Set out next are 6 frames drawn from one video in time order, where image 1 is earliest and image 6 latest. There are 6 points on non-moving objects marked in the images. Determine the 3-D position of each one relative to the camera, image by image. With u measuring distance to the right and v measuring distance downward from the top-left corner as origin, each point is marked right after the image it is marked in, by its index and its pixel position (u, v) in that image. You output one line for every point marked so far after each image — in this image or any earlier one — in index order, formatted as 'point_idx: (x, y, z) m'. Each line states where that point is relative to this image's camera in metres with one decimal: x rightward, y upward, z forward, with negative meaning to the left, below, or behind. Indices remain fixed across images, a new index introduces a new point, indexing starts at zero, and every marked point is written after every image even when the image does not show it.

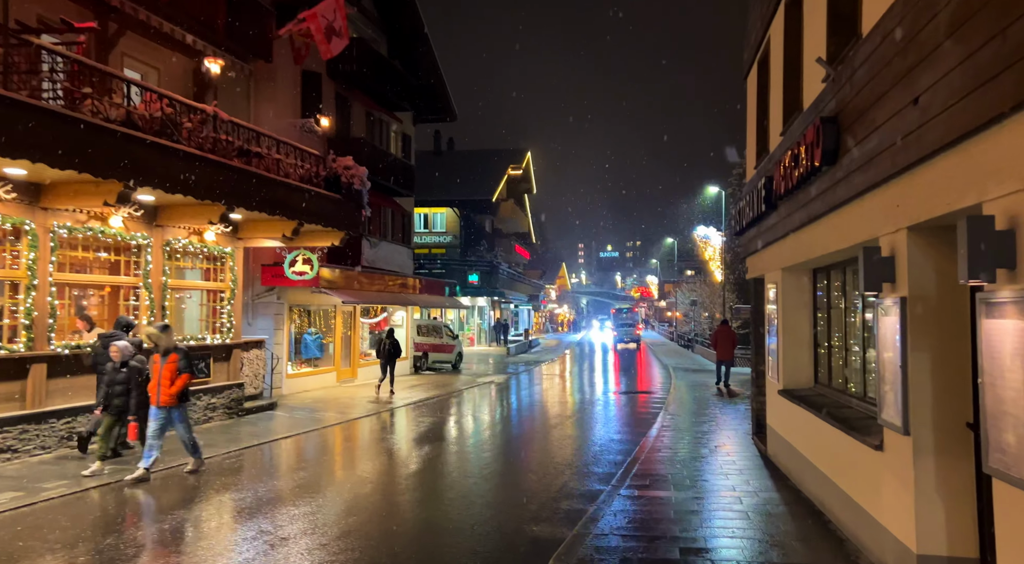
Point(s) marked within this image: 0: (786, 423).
0: (+3.5, -1.8, +8.6) m
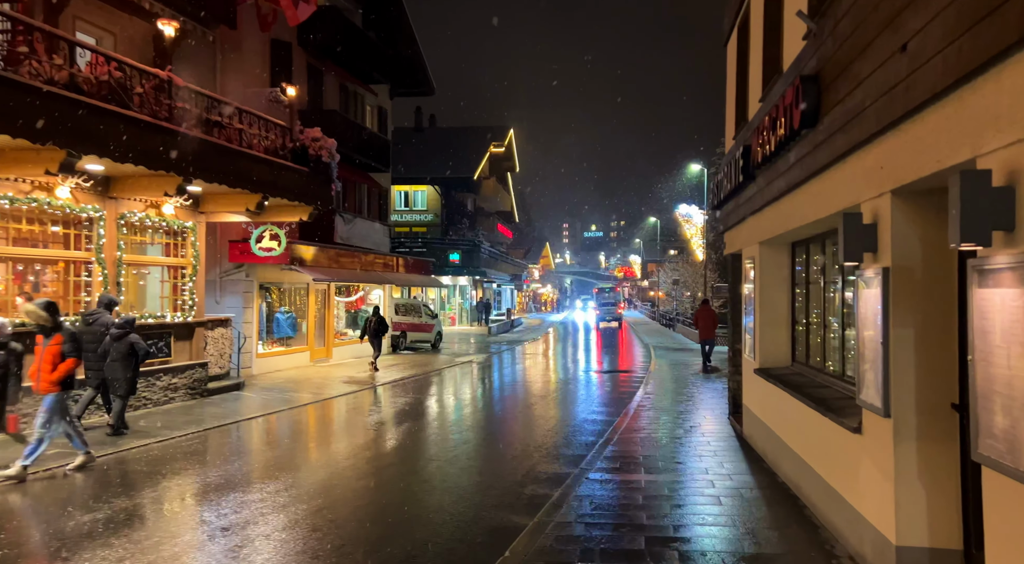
0: (+3.1, -1.5, +8.3) m
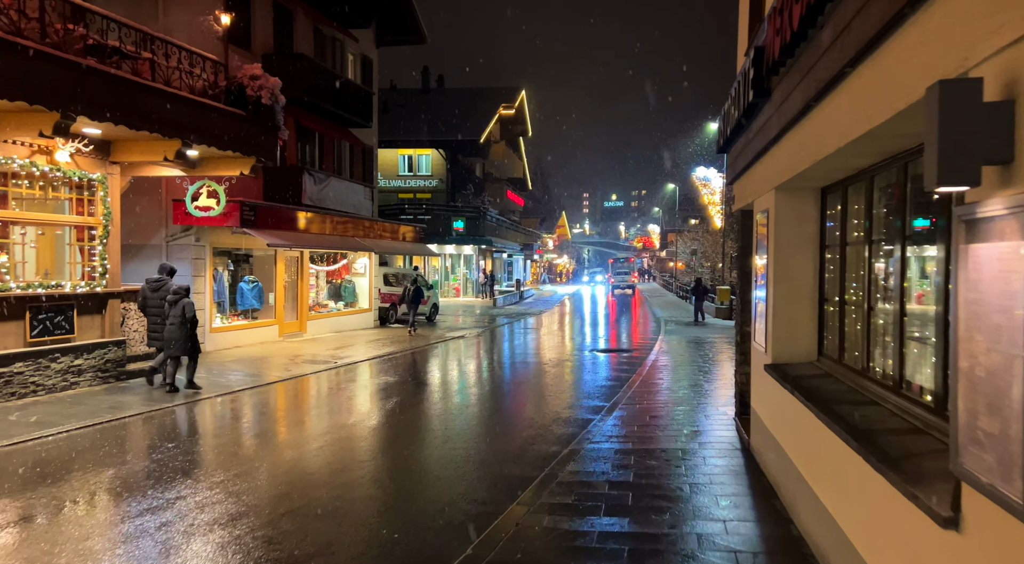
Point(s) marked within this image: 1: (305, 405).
0: (+2.3, -1.1, +6.0) m
1: (-3.4, -2.2, +12.6) m
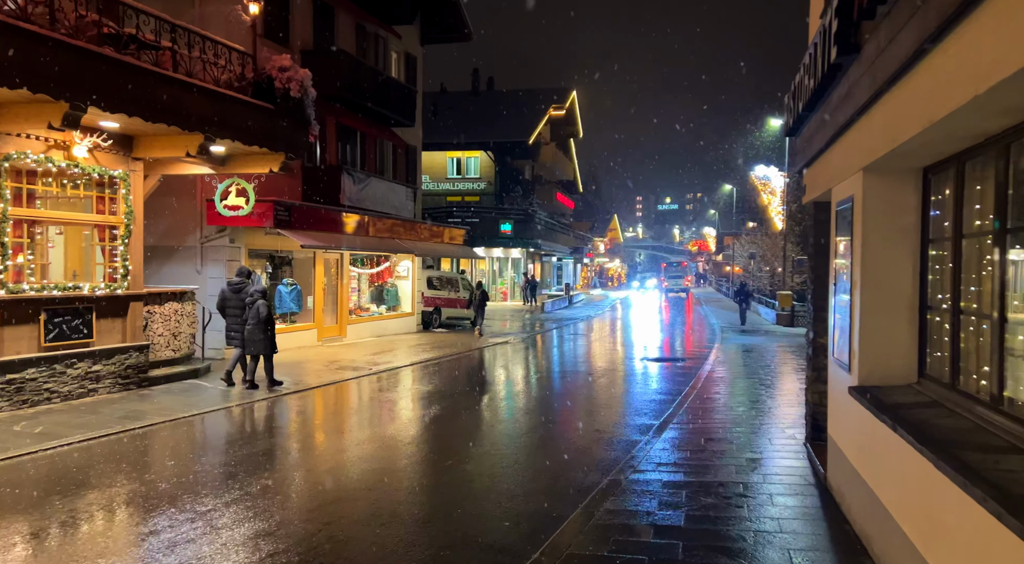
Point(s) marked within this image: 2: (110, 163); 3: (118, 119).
0: (+2.5, -1.2, +4.9) m
1: (-2.7, -2.2, +11.9) m
2: (-6.3, +1.9, +10.6) m
3: (-5.6, +2.3, +9.7) m
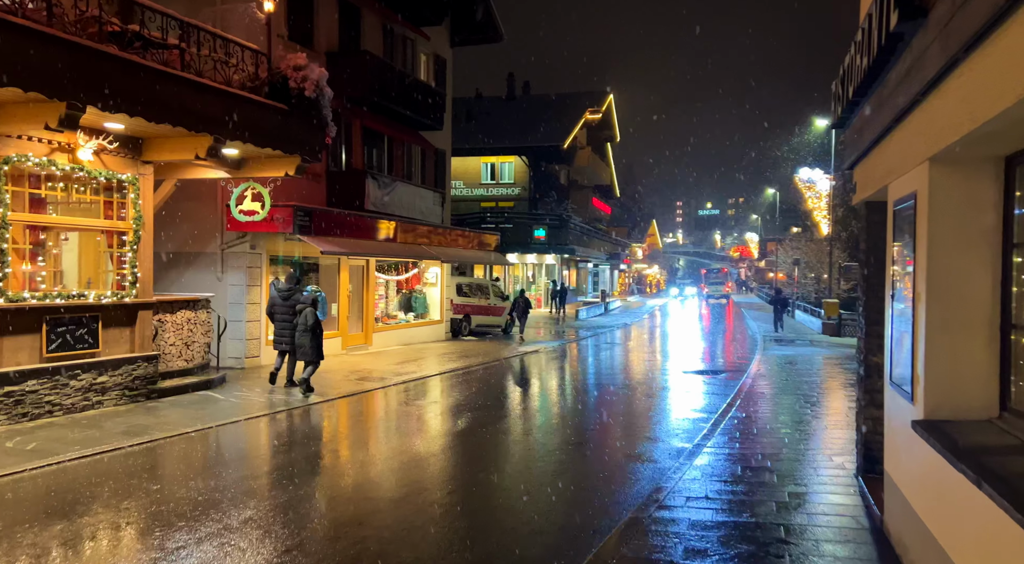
0: (+2.5, -1.2, +4.1) m
1: (-2.3, -2.3, +11.4) m
2: (-5.9, +1.7, +10.2) m
3: (-5.3, +2.2, +9.3) m
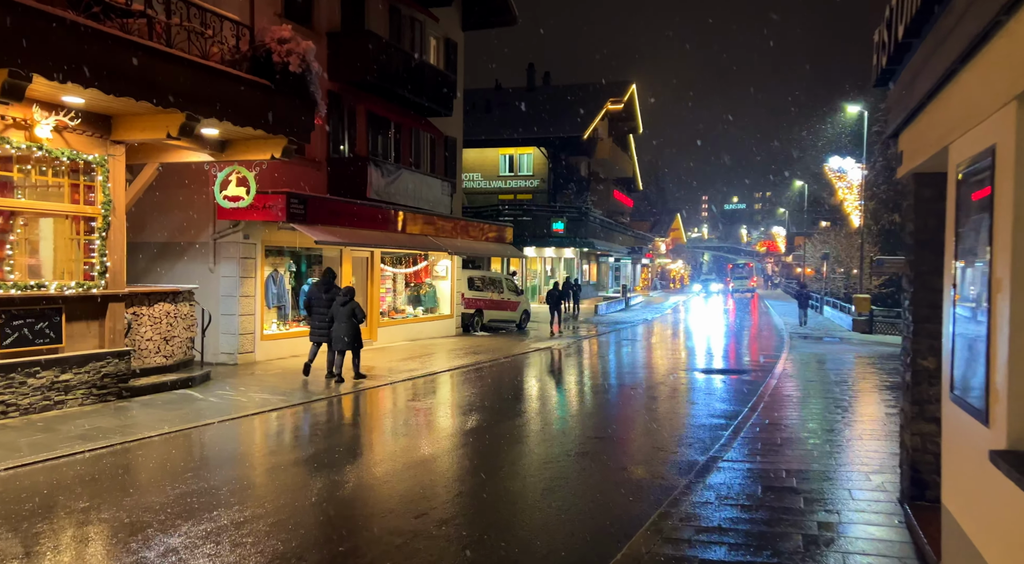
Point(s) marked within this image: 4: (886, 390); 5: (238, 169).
0: (+2.3, -1.2, +3.0) m
1: (-2.3, -2.2, +10.5) m
2: (-6.0, +1.9, +9.5) m
3: (-5.4, +2.4, +8.5) m
4: (+7.1, -2.0, +13.0) m
5: (-5.1, +2.2, +13.3) m
